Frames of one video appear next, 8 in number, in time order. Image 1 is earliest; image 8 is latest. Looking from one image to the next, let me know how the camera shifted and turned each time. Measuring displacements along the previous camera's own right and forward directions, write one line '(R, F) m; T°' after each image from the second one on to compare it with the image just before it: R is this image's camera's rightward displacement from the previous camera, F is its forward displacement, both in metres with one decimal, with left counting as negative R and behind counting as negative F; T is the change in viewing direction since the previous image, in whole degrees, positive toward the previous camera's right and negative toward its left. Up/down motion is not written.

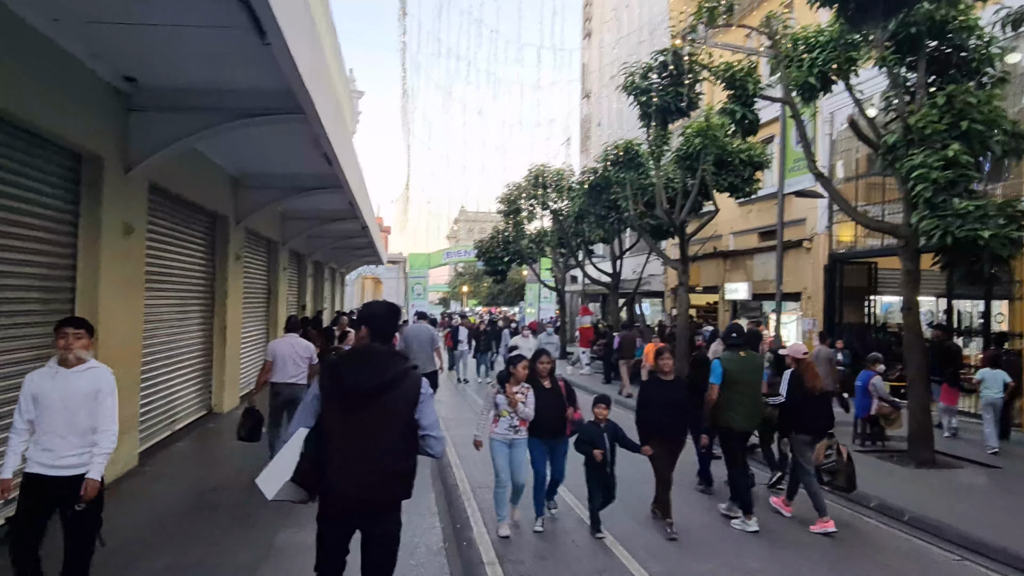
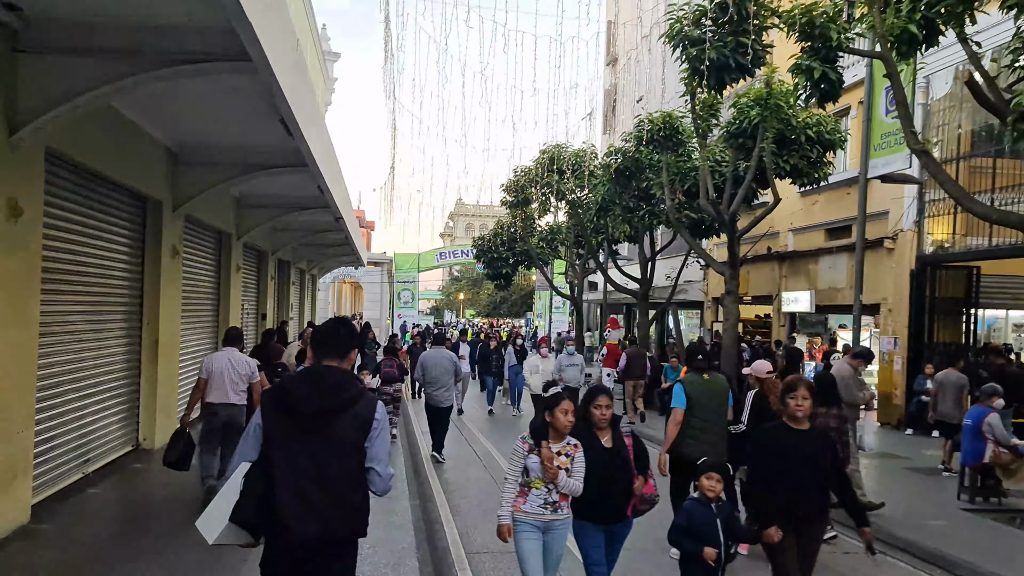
(-0.1, +3.6) m; 0°
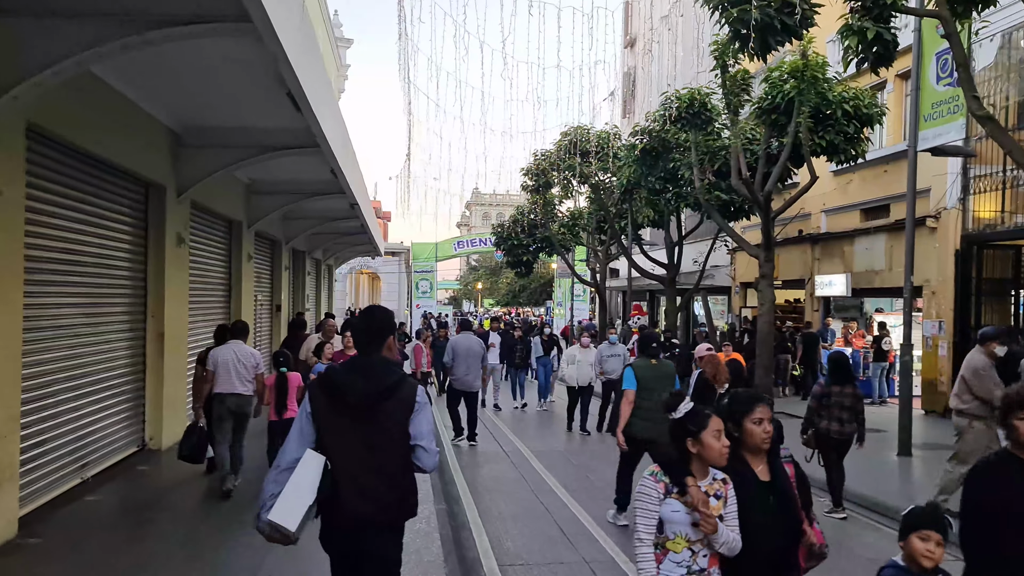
(-0.1, +0.6) m; -1°
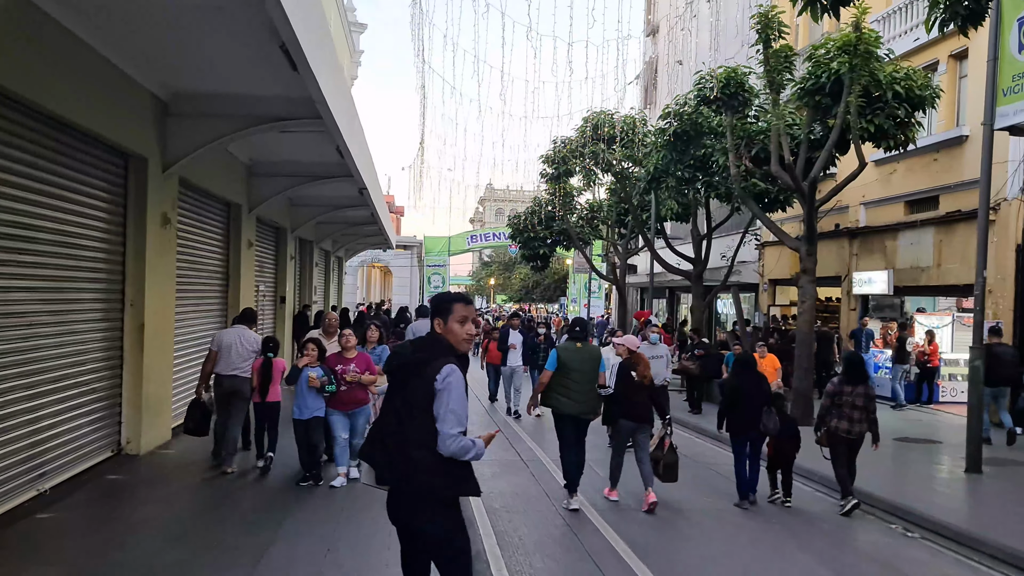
(-0.1, +1.0) m; -1°
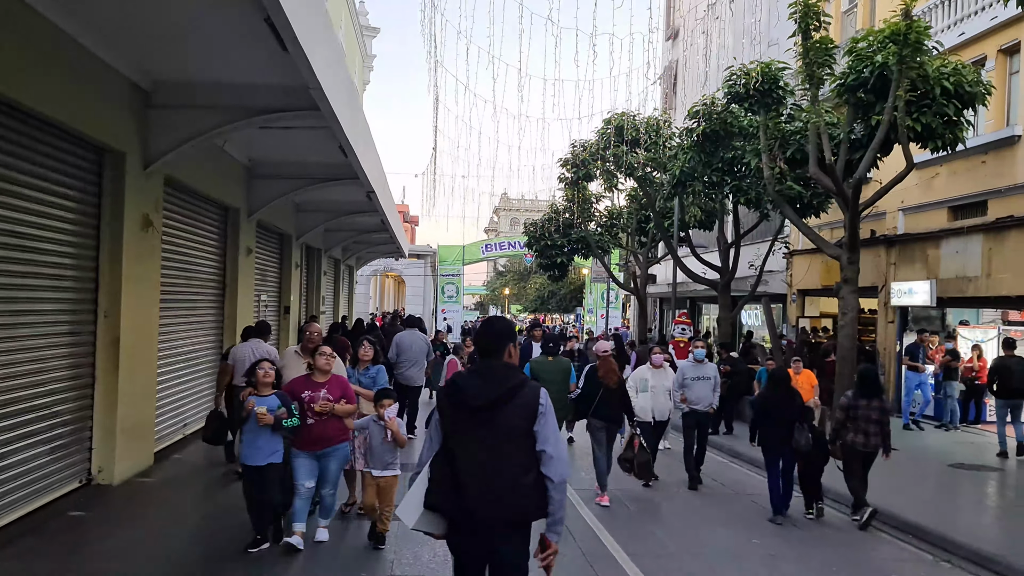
(0.0, +0.8) m; -1°
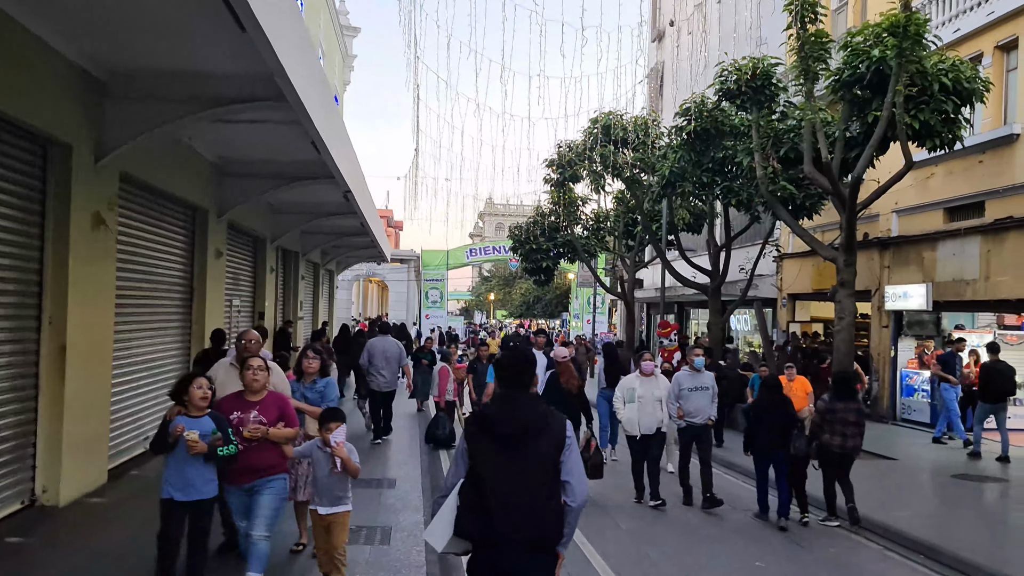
(0.0, +0.5) m; +1°
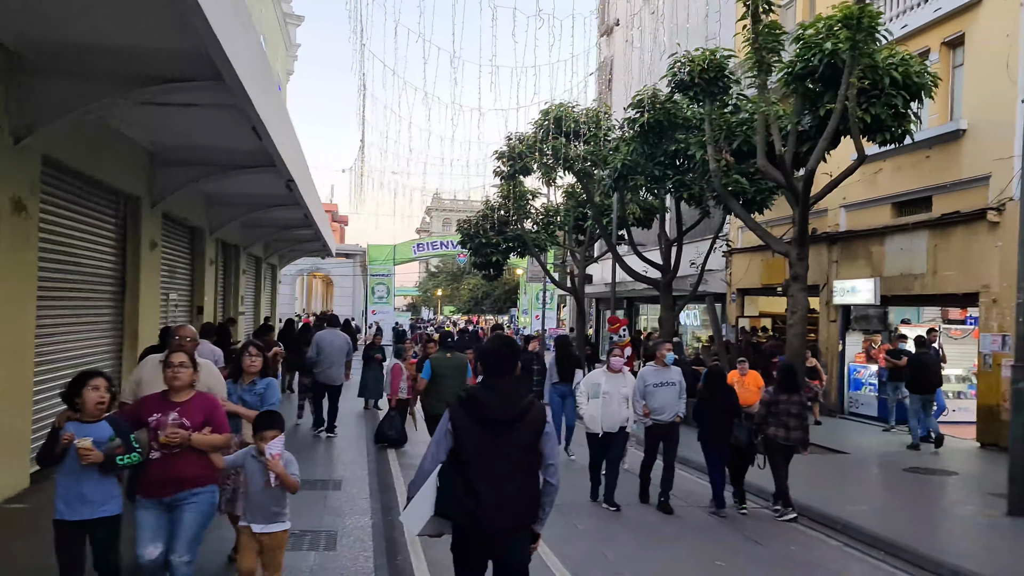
(0.0, +0.4) m; +4°
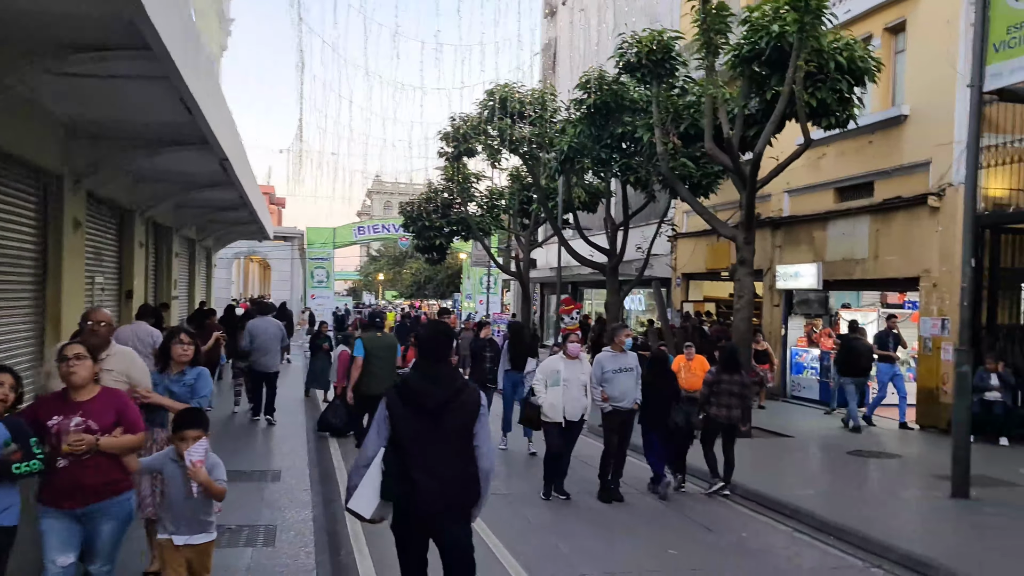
(0.0, +0.3) m; +4°
